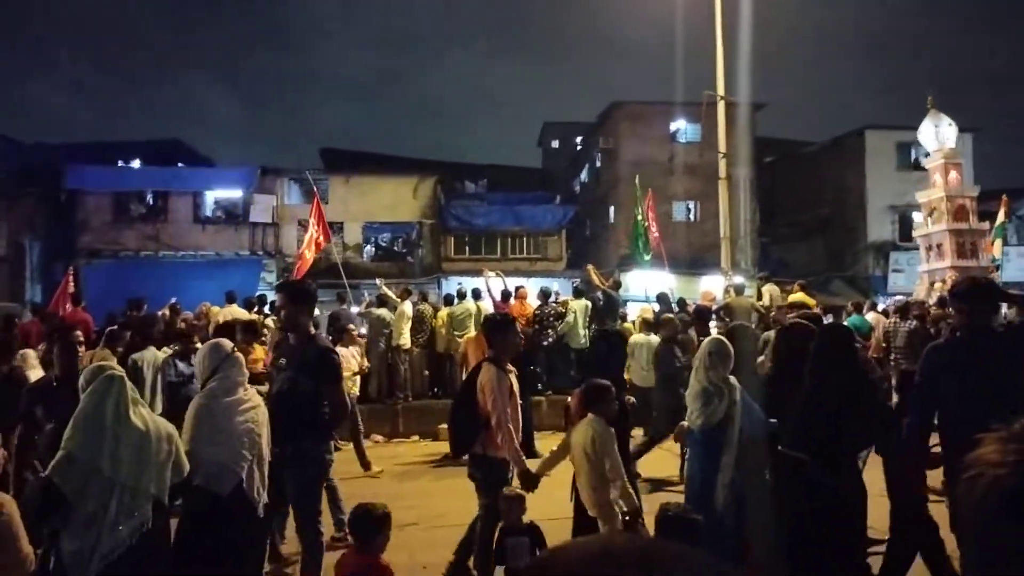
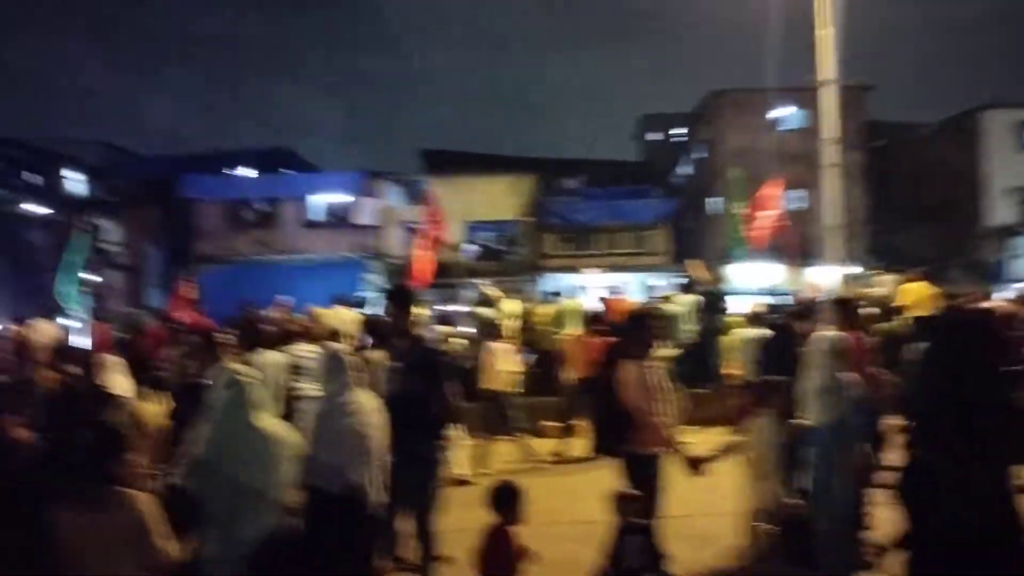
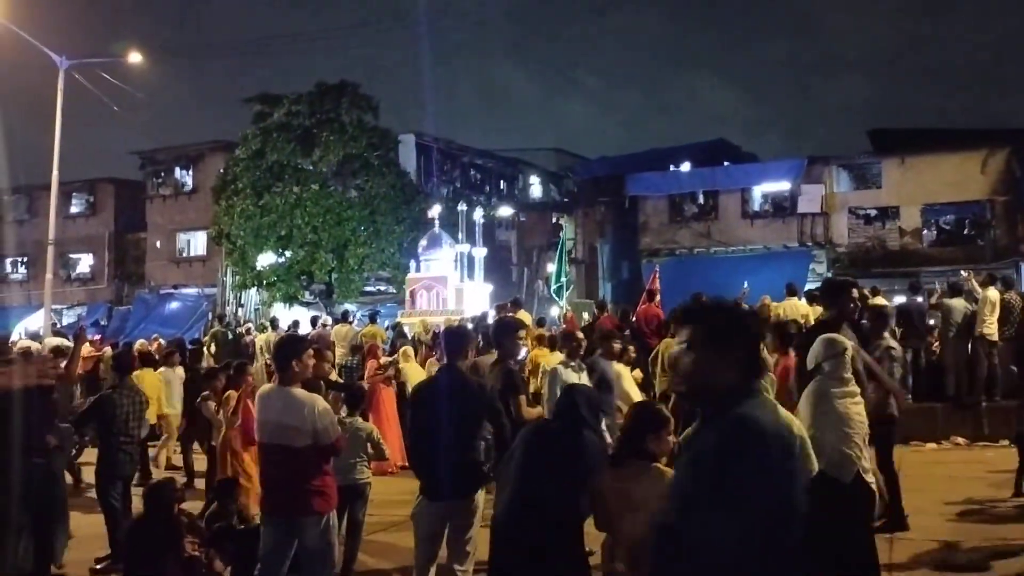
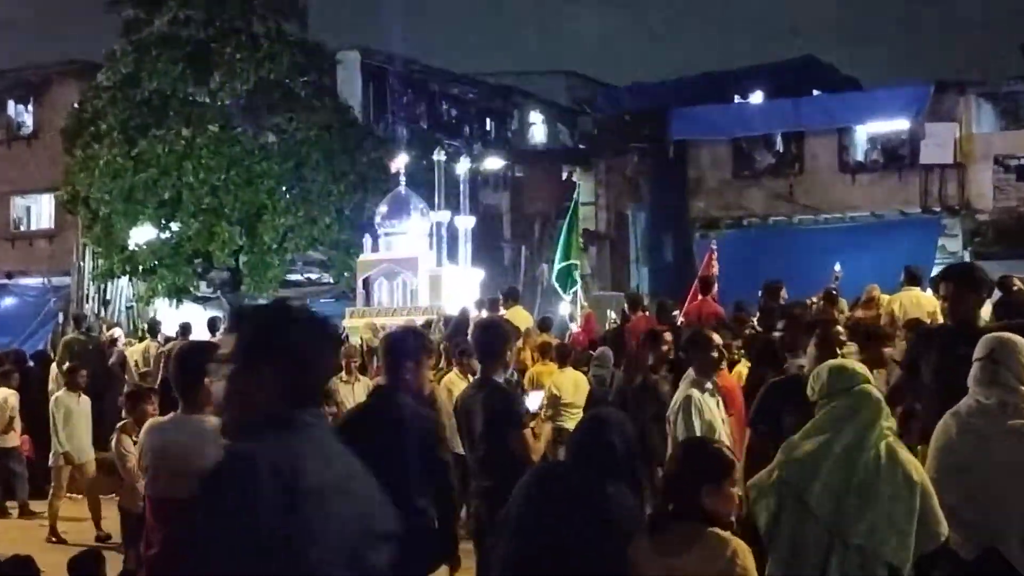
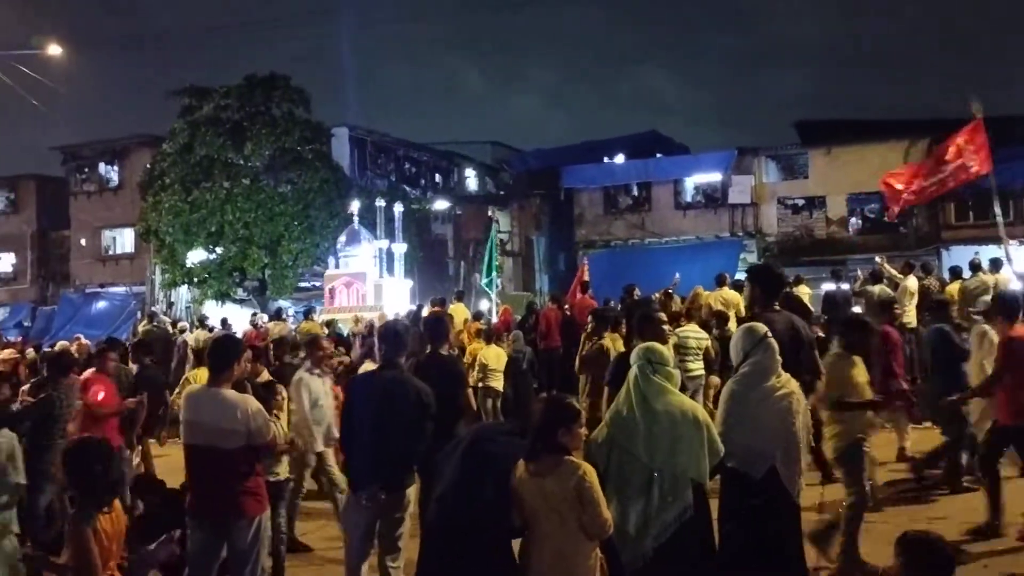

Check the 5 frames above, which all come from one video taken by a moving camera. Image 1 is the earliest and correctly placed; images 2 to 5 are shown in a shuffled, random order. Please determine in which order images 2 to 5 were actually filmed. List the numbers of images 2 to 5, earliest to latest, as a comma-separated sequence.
2, 5, 3, 4
